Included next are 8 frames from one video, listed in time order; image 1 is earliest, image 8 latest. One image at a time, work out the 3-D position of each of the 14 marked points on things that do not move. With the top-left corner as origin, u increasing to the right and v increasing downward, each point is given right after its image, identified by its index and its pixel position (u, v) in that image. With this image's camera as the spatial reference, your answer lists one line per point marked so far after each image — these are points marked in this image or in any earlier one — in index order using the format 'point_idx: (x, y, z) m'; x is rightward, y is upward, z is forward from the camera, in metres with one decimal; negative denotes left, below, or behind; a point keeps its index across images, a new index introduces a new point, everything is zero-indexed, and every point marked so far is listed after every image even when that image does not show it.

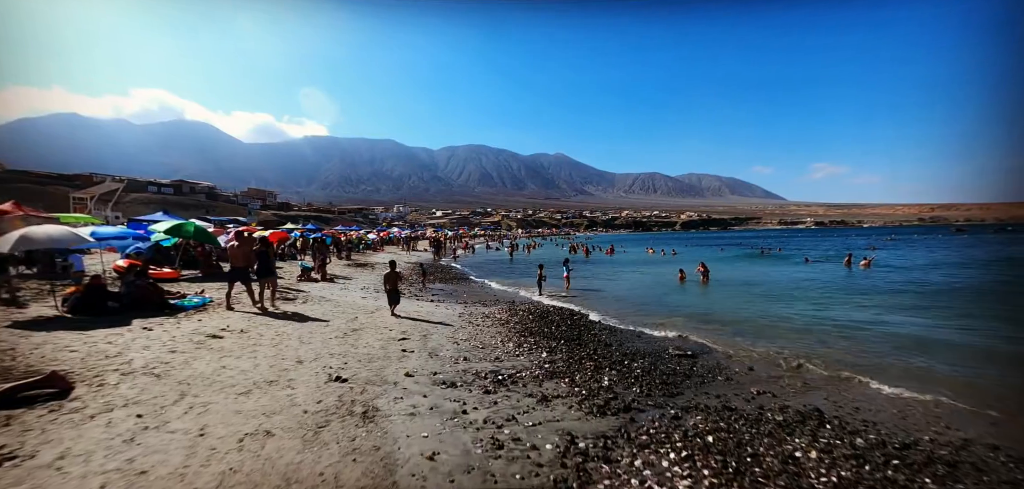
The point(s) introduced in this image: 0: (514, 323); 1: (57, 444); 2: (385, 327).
0: (+0.1, -2.0, +10.7) m
1: (-4.0, -1.7, +3.7) m
2: (-2.5, -1.7, +8.5) m
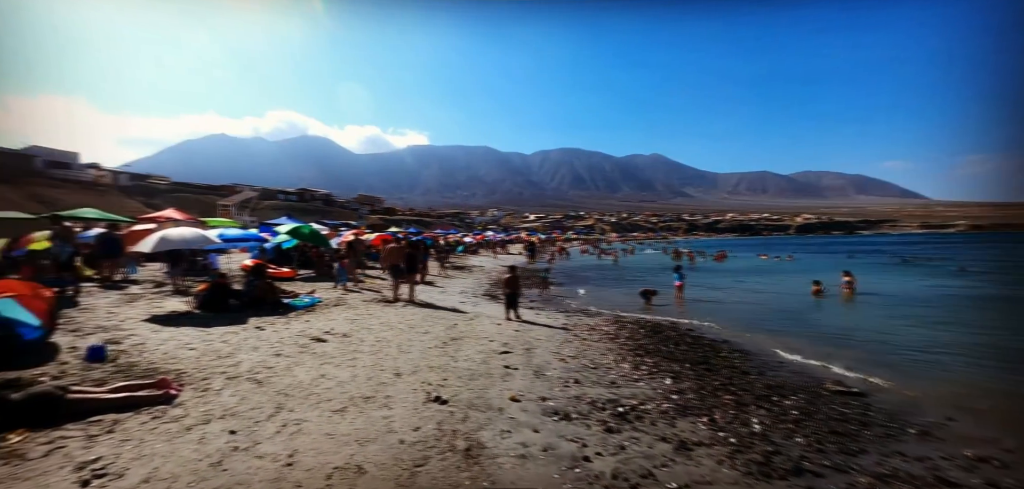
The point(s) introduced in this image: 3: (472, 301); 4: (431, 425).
0: (+2.6, -2.1, +9.4) m
1: (-2.9, -1.7, +3.3) m
2: (-0.4, -1.7, +7.8) m
3: (-1.0, -1.7, +12.4) m
4: (-0.8, -1.8, +4.3) m
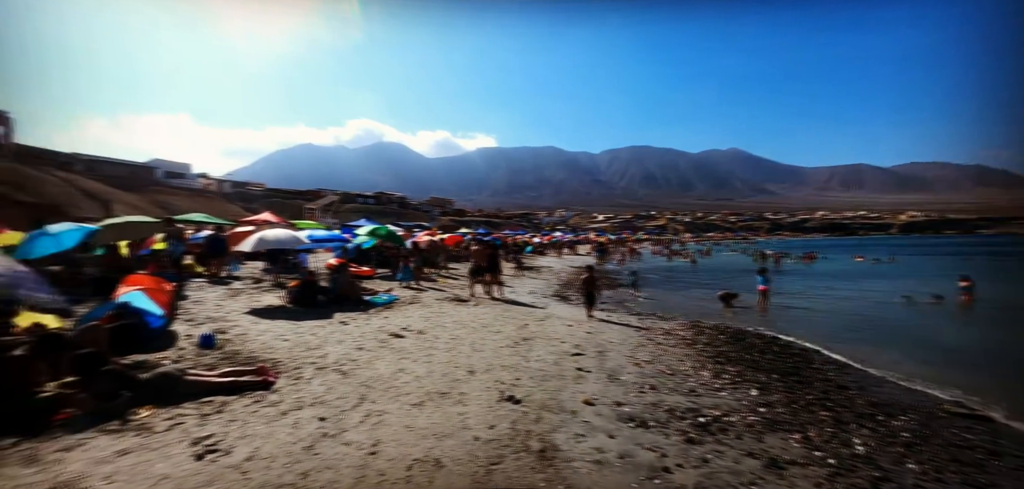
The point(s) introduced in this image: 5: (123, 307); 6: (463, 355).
0: (+4.0, -2.1, +8.8) m
1: (-2.2, -1.7, +3.6) m
2: (+0.9, -1.7, +7.6) m
3: (+0.9, -1.7, +12.4) m
4: (-0.1, -1.8, +4.2) m
5: (-4.4, -0.7, +4.7) m
6: (-0.6, -1.6, +6.1) m
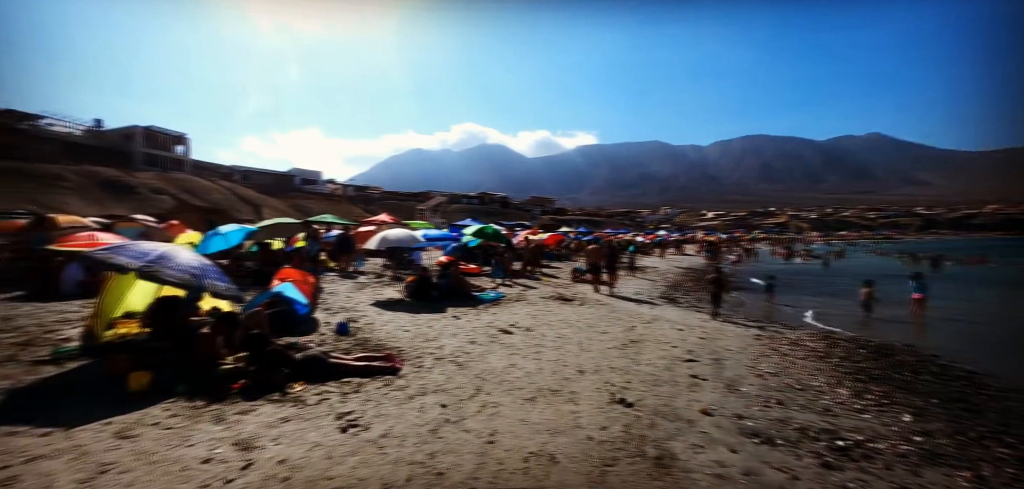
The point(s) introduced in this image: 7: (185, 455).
0: (+6.0, -2.1, +7.7) m
1: (-1.2, -1.7, +4.0) m
2: (+2.7, -1.7, +7.3) m
3: (+3.7, -1.7, +11.9) m
4: (+1.0, -1.8, +4.1) m
5: (-3.1, -0.7, +5.5) m
6: (+0.9, -1.6, +6.1) m
7: (-2.8, -1.8, +3.5) m
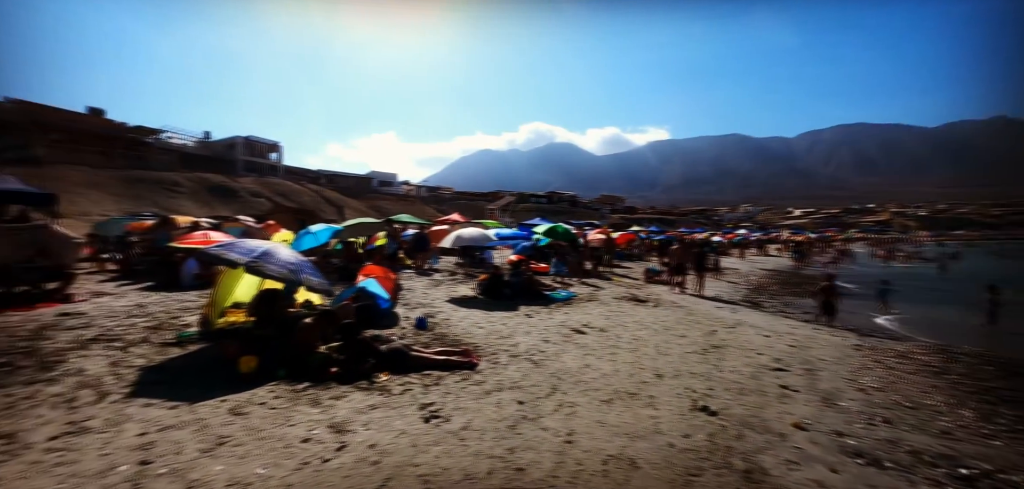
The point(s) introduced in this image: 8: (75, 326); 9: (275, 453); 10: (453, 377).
0: (+7.2, -2.1, +6.8) m
1: (-0.5, -1.7, +4.1) m
2: (+3.8, -1.7, +6.8) m
3: (+5.5, -1.7, +11.2) m
4: (+1.8, -1.8, +4.0) m
5: (-2.1, -0.6, +5.9) m
6: (+1.9, -1.6, +5.9) m
7: (-2.1, -1.8, +3.9) m
8: (-6.4, -1.3, +6.3) m
9: (-2.1, -1.8, +3.6) m
10: (-0.7, -1.5, +4.9) m
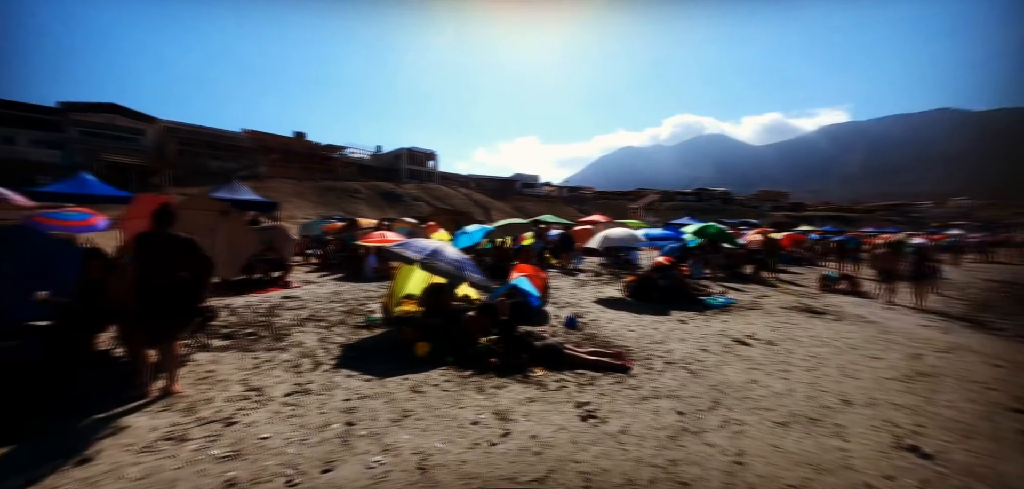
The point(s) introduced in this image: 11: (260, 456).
0: (+9.2, -2.2, +4.6) m
1: (+1.1, -1.7, +4.1) m
2: (+6.0, -1.8, +5.5) m
3: (+8.8, -1.7, +9.3) m
4: (+3.2, -1.9, +3.3) m
5: (0.0, -0.6, +6.2) m
6: (+3.9, -1.6, +5.2) m
7: (-0.5, -1.8, +4.3) m
8: (-4.0, -1.2, +7.8) m
9: (-0.6, -1.8, +4.1) m
10: (+1.1, -1.6, +4.9) m
11: (-2.5, -2.0, +4.0) m
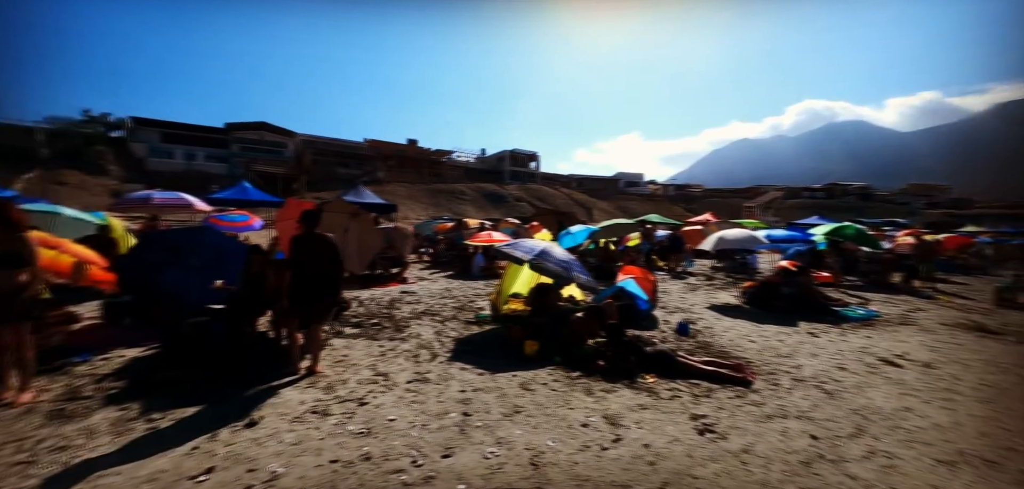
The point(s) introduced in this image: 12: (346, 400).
0: (+10.2, -2.4, +2.8) m
1: (+2.1, -1.8, +3.9) m
2: (+7.2, -1.9, +4.3) m
3: (+10.8, -1.7, +7.4) m
4: (+4.1, -2.0, +2.7) m
5: (+1.6, -0.6, +6.2) m
6: (+5.1, -1.7, +4.4) m
7: (+0.6, -1.8, +4.4) m
8: (-2.1, -1.1, +8.6) m
9: (+0.5, -1.9, +4.2) m
10: (+2.3, -1.6, +4.7) m
11: (-1.4, -2.1, +4.5) m
12: (-2.1, -2.0, +5.3) m
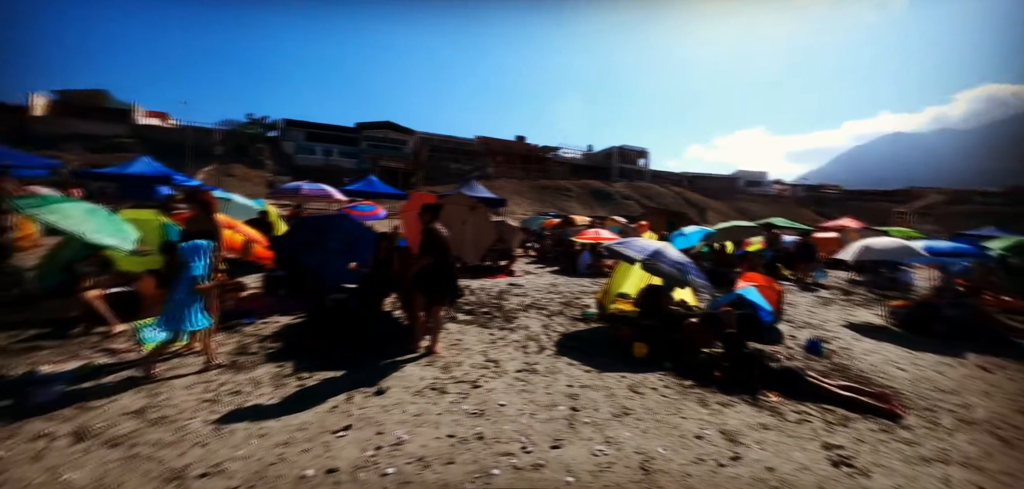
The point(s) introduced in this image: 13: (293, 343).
0: (+10.8, -2.9, +0.8) m
1: (+3.2, -1.9, +3.5) m
2: (+8.3, -2.2, +2.9) m
3: (+12.3, -2.1, +5.3) m
4: (+4.8, -2.3, +2.0) m
5: (+3.1, -0.7, +5.8) m
6: (+6.2, -2.0, +3.4) m
7: (+1.8, -1.9, +4.4) m
8: (0.0, -1.0, +8.9) m
9: (+1.7, -2.0, +4.2) m
10: (+3.5, -1.8, +4.3) m
11: (-0.1, -2.1, +4.9) m
12: (-0.7, -1.9, +5.8) m
13: (-3.8, -1.7, +7.2) m
